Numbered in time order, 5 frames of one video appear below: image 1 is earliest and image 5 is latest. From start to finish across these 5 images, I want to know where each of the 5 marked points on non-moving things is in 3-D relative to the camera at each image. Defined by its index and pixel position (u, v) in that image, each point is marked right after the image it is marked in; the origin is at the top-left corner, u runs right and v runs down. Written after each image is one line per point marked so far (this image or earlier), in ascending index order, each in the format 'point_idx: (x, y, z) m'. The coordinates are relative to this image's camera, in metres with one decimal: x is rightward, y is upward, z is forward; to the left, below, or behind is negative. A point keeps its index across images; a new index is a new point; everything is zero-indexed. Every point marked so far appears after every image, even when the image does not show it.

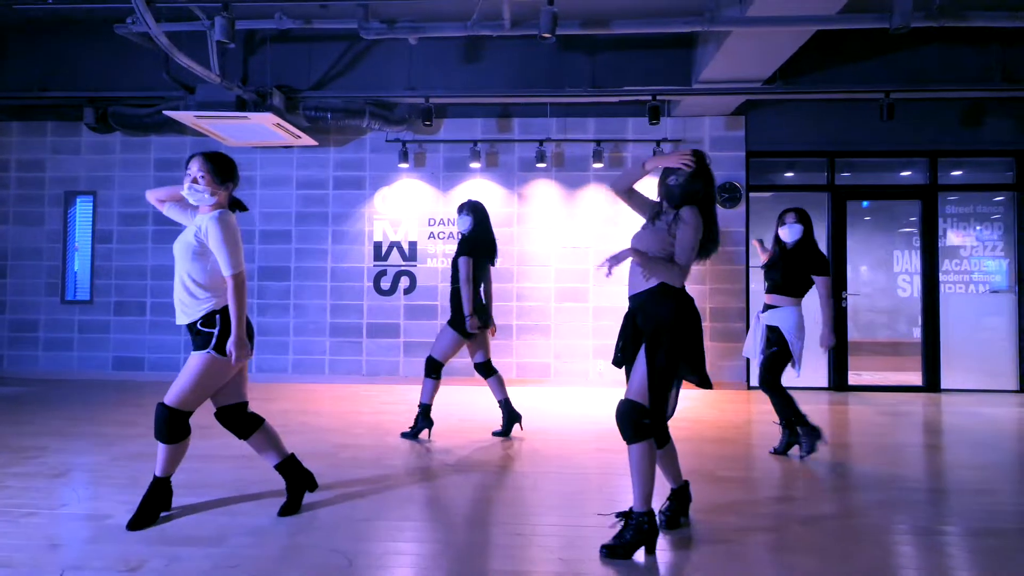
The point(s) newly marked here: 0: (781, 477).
0: (+2.2, -1.6, +4.1) m
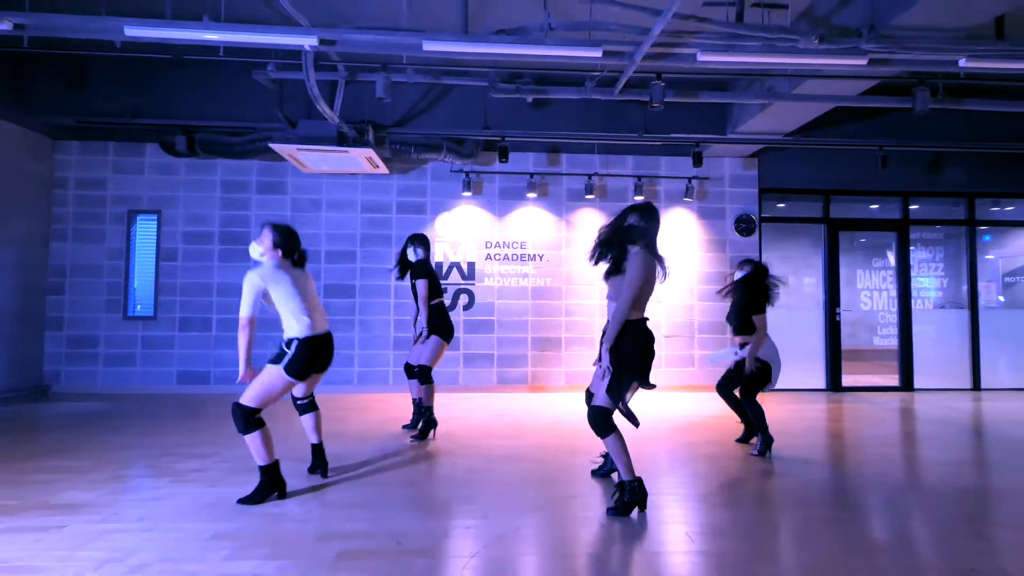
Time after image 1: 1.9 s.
0: (+3.3, -1.8, +5.2) m
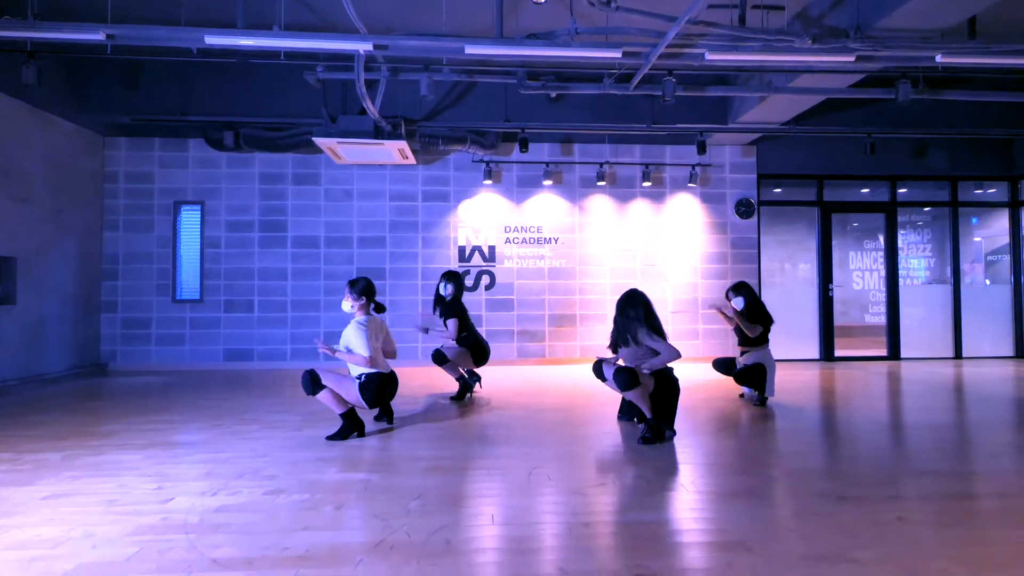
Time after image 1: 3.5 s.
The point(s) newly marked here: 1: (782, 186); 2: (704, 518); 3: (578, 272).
0: (+3.7, -1.5, +5.9) m
1: (+4.9, +1.8, +9.1) m
2: (+1.1, -1.3, +2.9) m
3: (+1.1, +0.3, +8.6) m
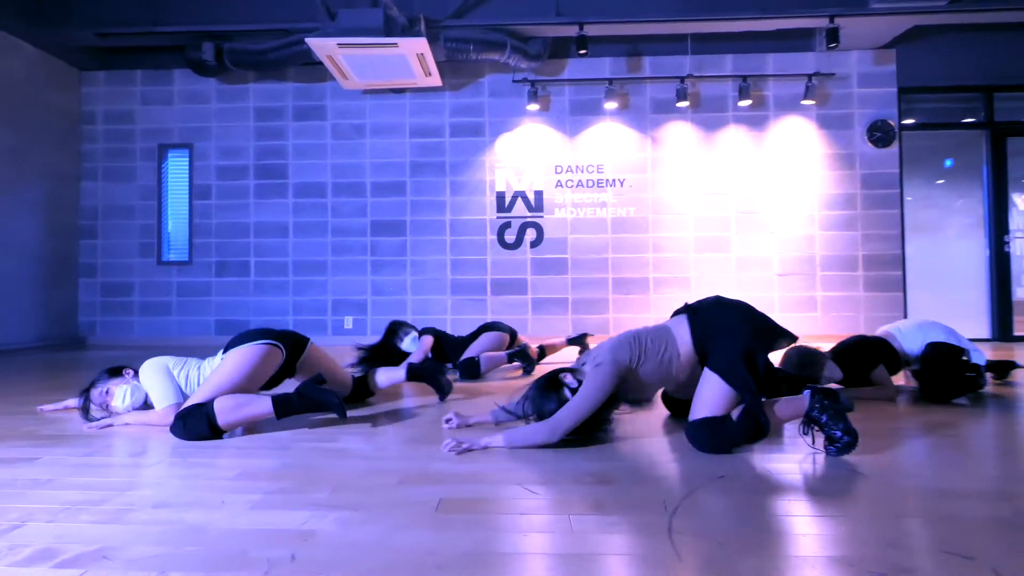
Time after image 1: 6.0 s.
0: (+4.1, -0.9, +3.7) m
1: (+5.6, +2.4, +6.7) m
2: (+1.3, -0.8, +1.0) m
3: (+1.8, +0.9, +6.6) m
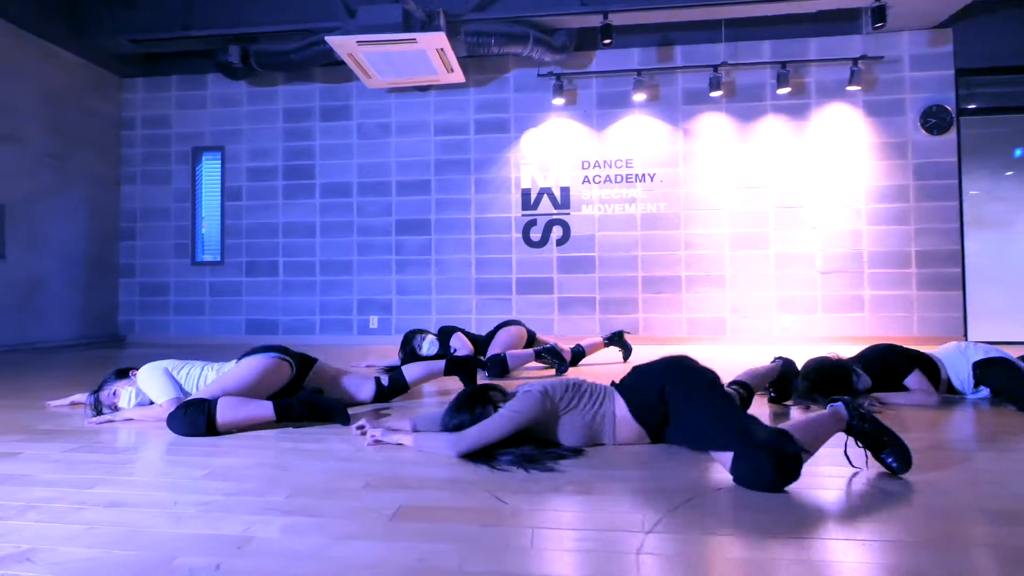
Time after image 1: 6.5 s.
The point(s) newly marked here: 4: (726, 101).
0: (+4.2, -0.9, +3.3) m
1: (+5.9, +2.4, +6.2) m
2: (+1.2, -0.8, +0.7) m
3: (+2.2, +0.9, +6.3) m
4: (+2.7, +2.3, +6.3) m
